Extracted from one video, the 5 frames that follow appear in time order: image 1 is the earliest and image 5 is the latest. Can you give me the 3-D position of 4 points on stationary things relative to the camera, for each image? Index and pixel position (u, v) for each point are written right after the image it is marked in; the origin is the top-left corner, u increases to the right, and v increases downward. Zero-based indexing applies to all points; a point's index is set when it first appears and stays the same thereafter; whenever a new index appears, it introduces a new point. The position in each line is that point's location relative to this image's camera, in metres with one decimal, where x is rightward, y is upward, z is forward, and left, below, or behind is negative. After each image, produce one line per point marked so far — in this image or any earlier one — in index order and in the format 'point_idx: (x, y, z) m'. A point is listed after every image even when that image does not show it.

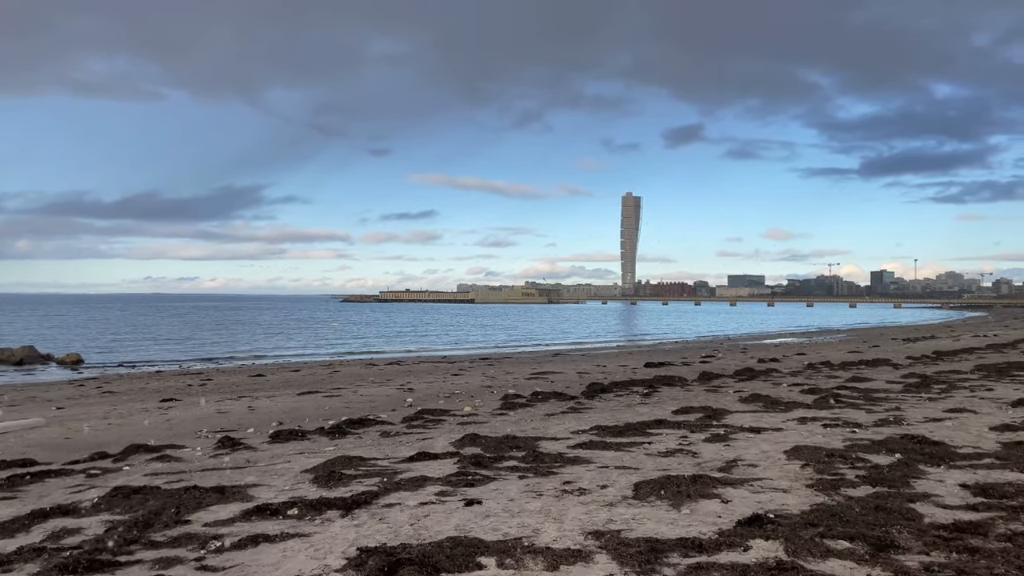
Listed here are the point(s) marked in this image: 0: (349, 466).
0: (-1.8, -2.0, +8.8) m
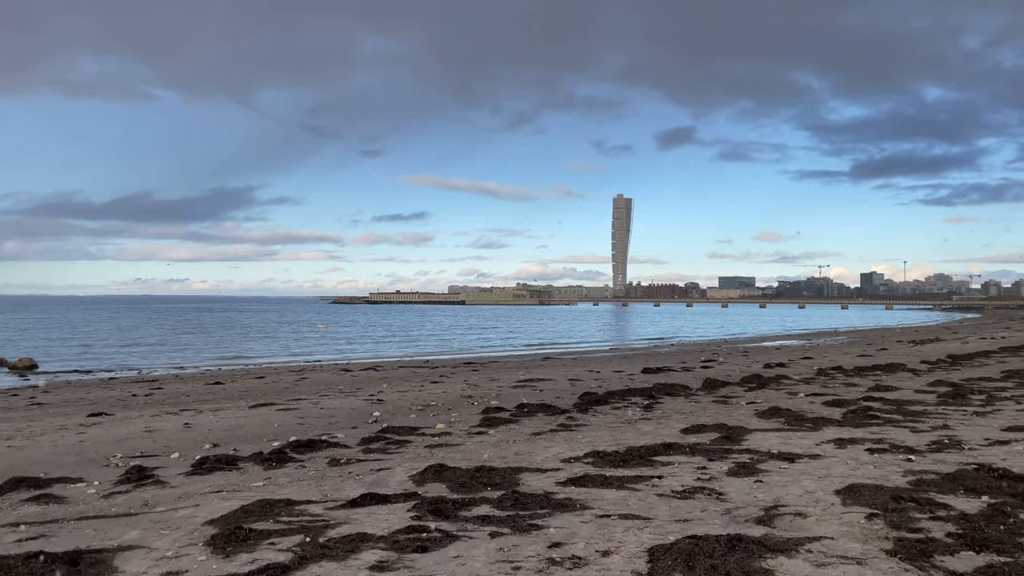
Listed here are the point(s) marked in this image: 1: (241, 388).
0: (-2.1, -2.0, +6.6) m
1: (-6.9, -2.5, +19.5) m
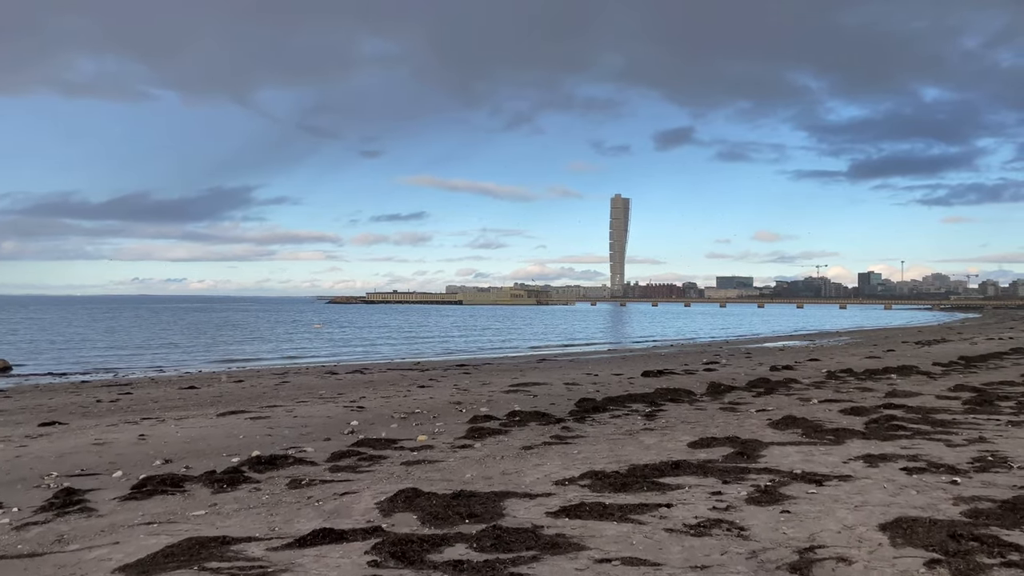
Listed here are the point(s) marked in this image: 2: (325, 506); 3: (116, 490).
0: (-2.2, -1.9, +5.4) m
1: (-7.0, -2.5, +18.3) m
2: (-1.7, -2.0, +7.3) m
3: (-4.3, -2.2, +8.5) m
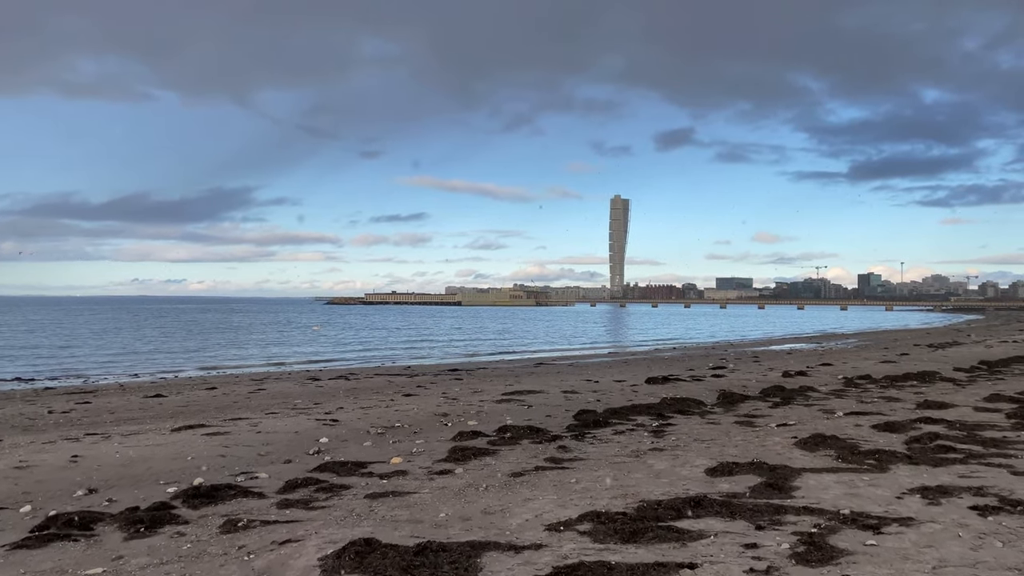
0: (-2.4, -1.9, +3.9) m
1: (-7.2, -2.5, +16.7) m
2: (-1.9, -2.0, +5.7) m
3: (-4.5, -2.2, +6.9) m
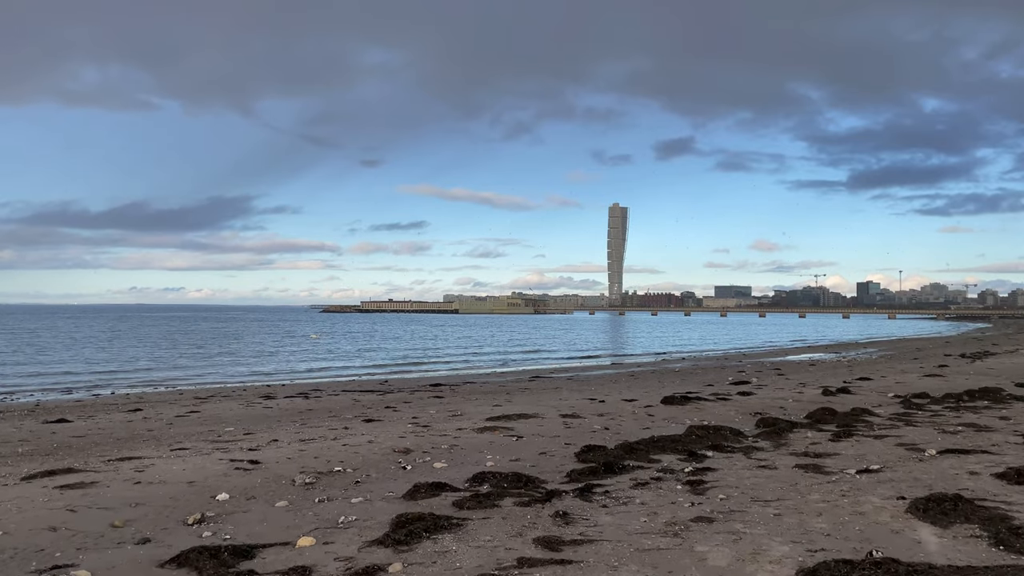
0: (-2.6, -1.7, +0.4) m
1: (-7.4, -2.5, +13.3) m
2: (-2.1, -1.9, +2.3) m
3: (-4.7, -2.1, +3.5) m
